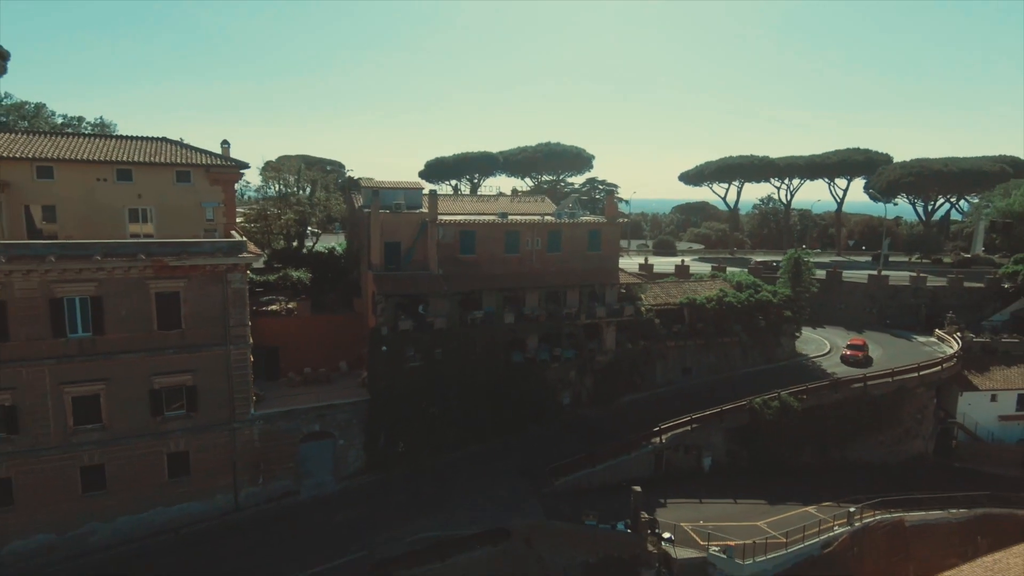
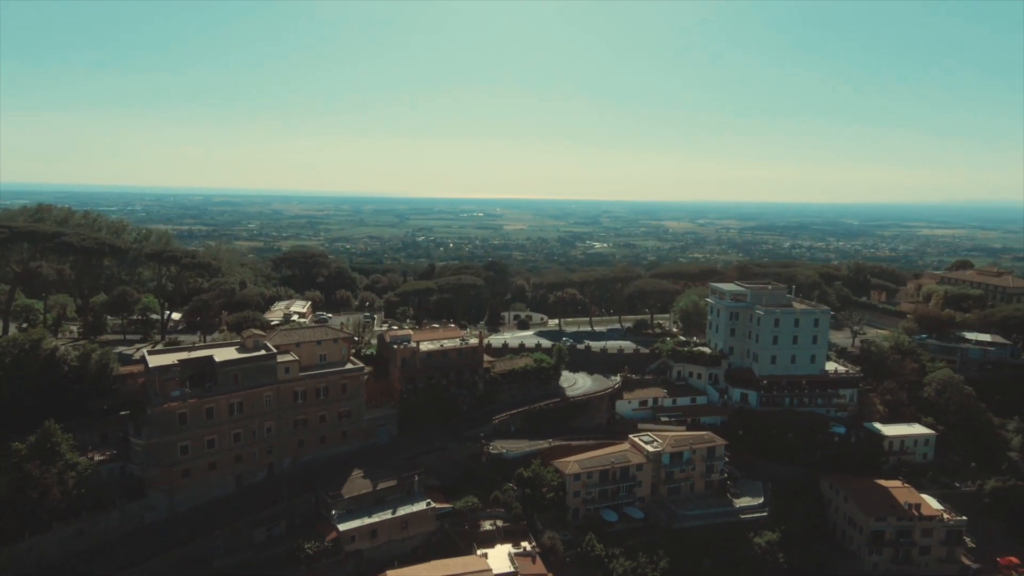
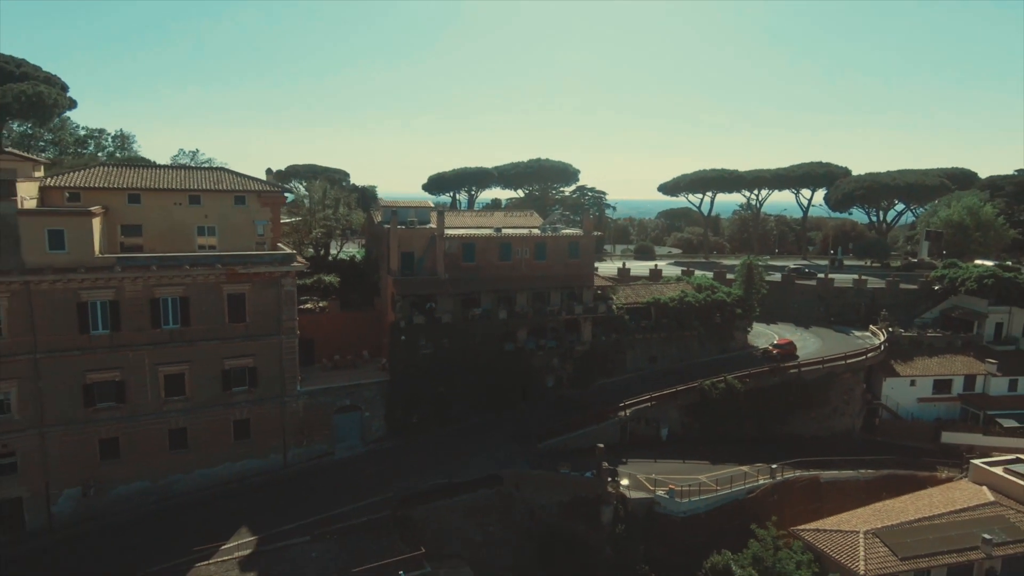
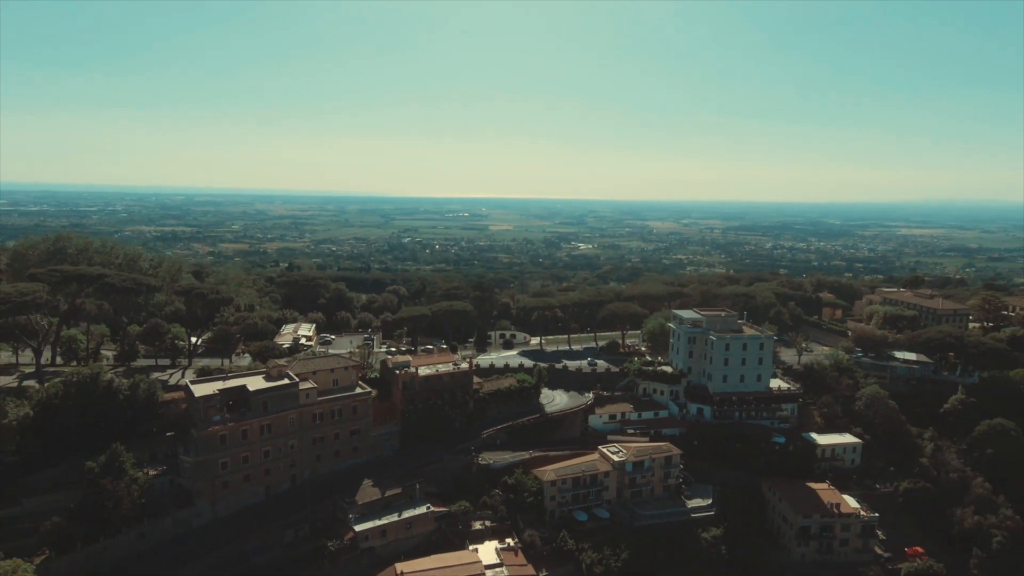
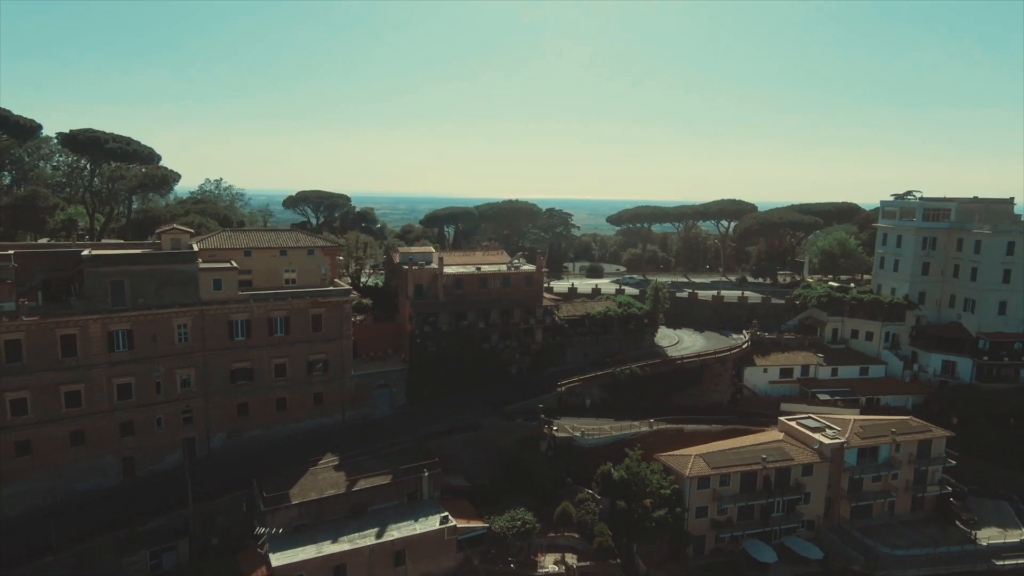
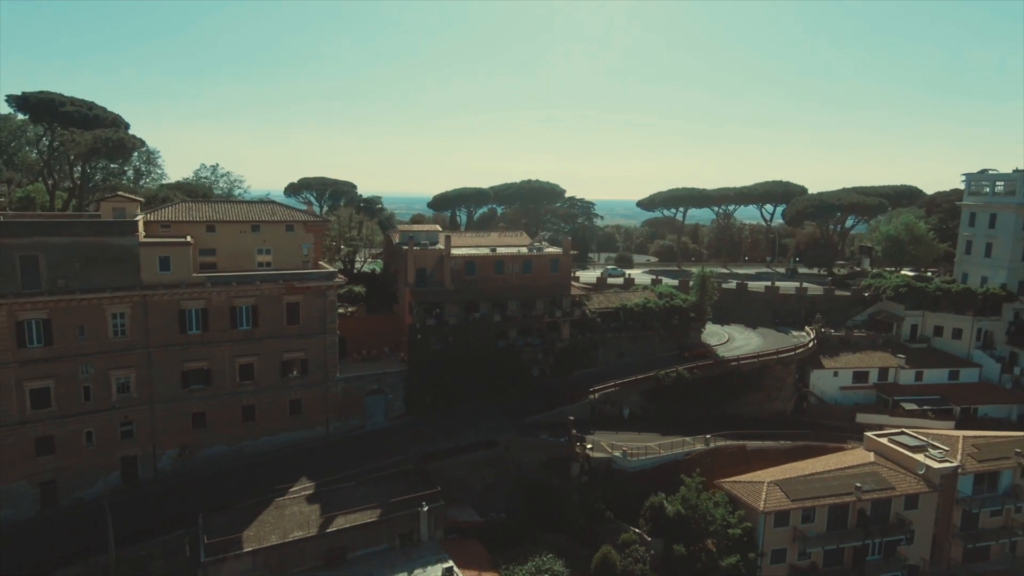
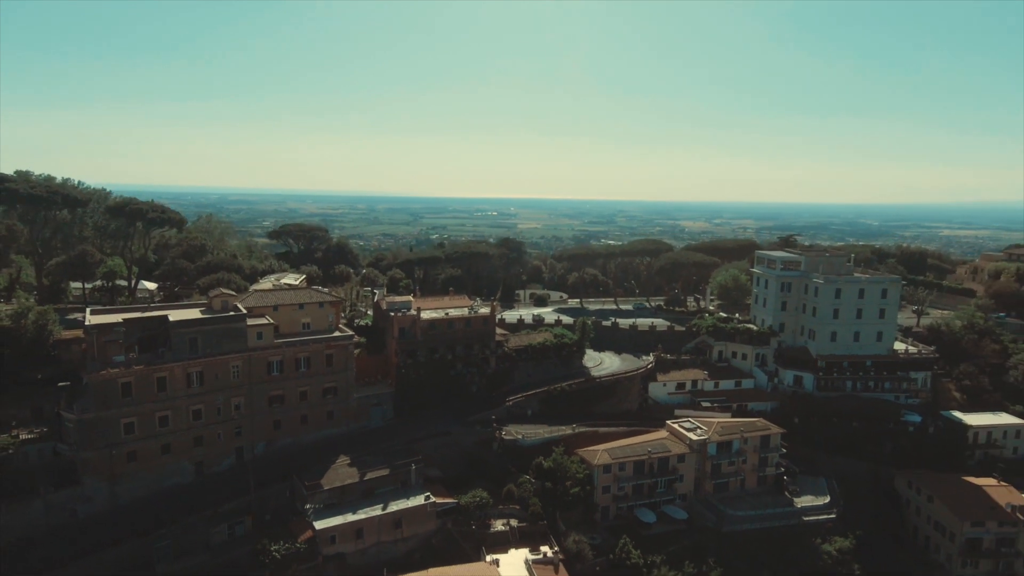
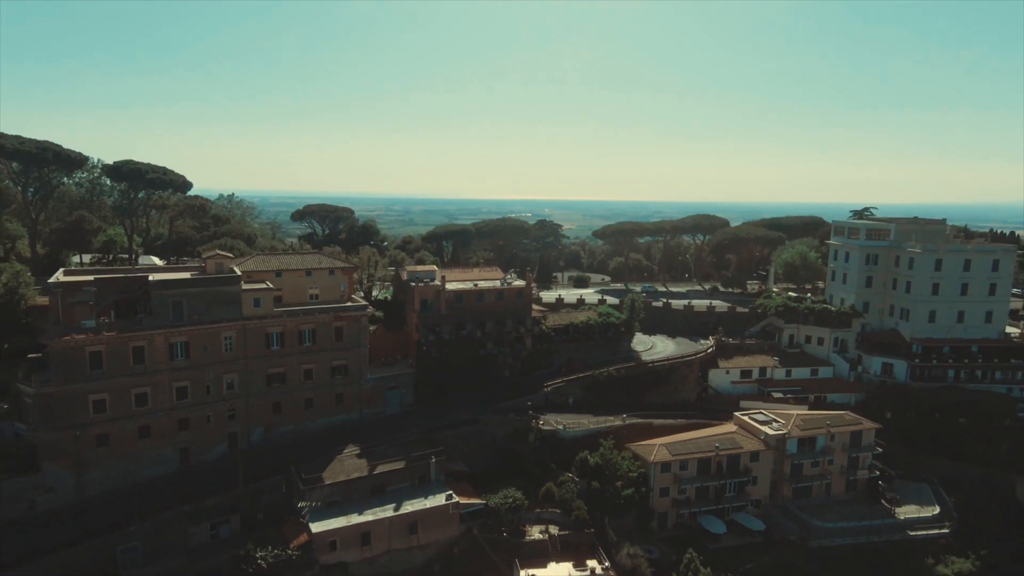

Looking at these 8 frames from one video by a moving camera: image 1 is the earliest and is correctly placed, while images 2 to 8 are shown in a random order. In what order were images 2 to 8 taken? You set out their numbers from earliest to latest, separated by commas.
3, 6, 5, 8, 7, 2, 4
